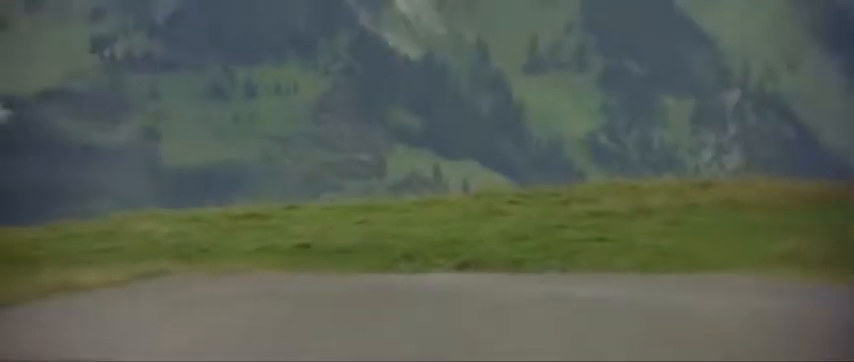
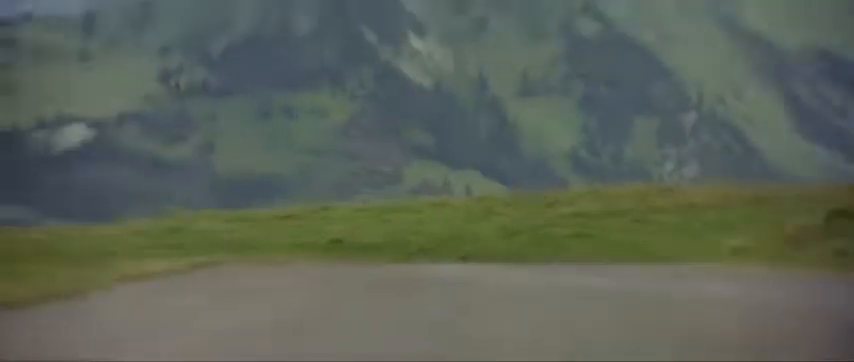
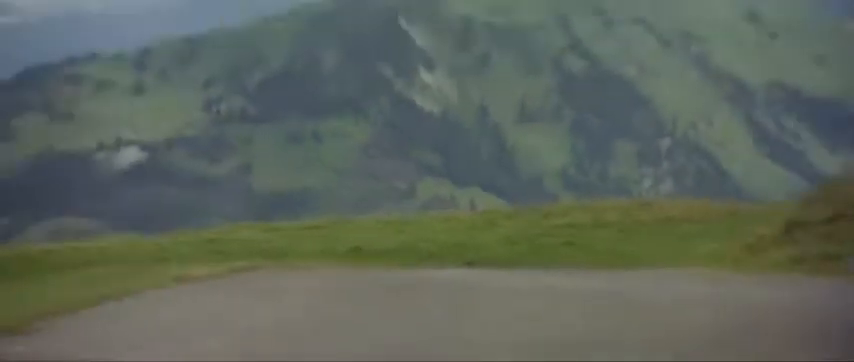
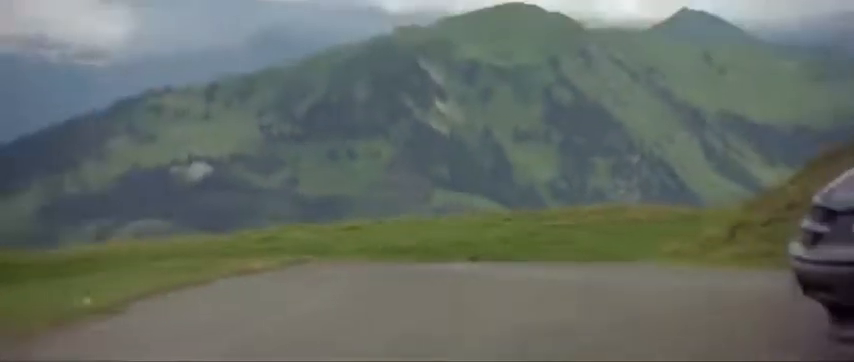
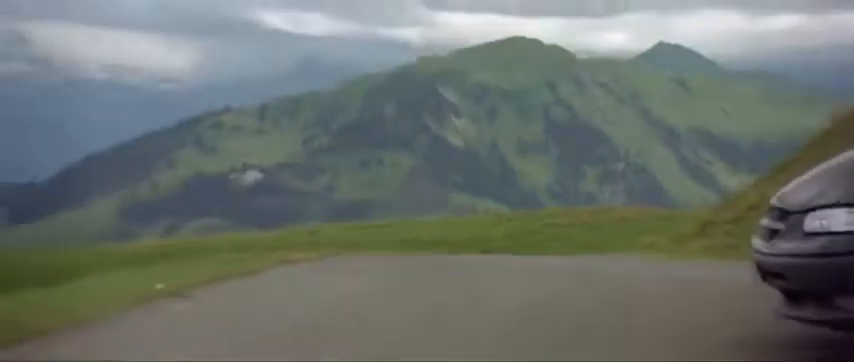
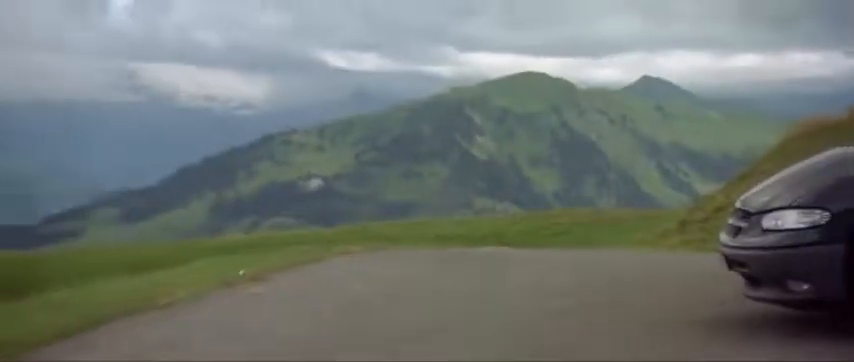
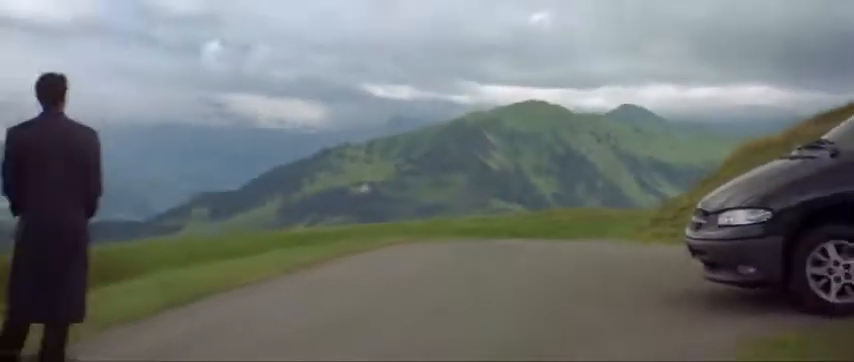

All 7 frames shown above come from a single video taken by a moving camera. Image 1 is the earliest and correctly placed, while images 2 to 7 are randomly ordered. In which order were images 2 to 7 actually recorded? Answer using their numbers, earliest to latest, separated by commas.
2, 3, 4, 5, 6, 7
